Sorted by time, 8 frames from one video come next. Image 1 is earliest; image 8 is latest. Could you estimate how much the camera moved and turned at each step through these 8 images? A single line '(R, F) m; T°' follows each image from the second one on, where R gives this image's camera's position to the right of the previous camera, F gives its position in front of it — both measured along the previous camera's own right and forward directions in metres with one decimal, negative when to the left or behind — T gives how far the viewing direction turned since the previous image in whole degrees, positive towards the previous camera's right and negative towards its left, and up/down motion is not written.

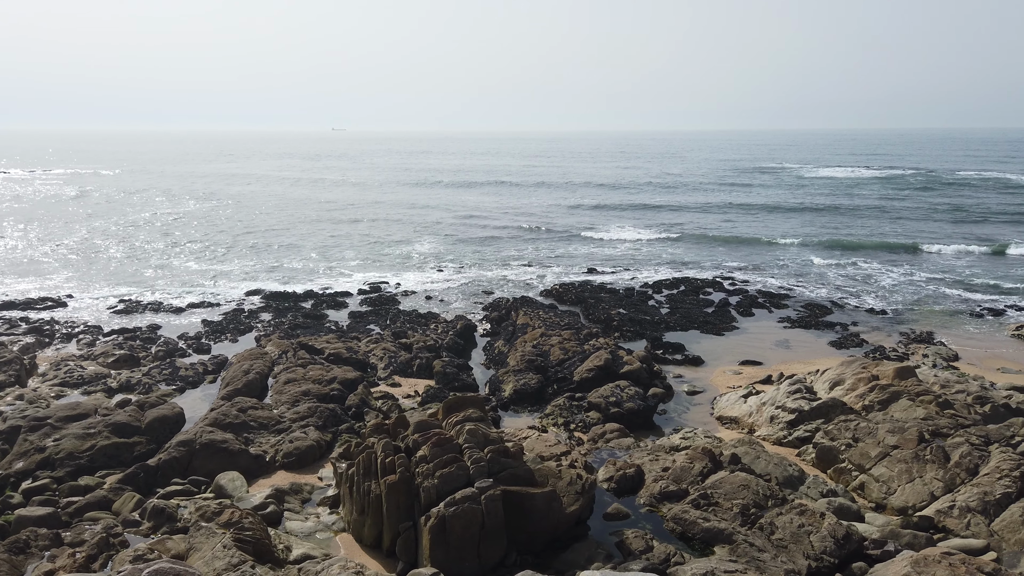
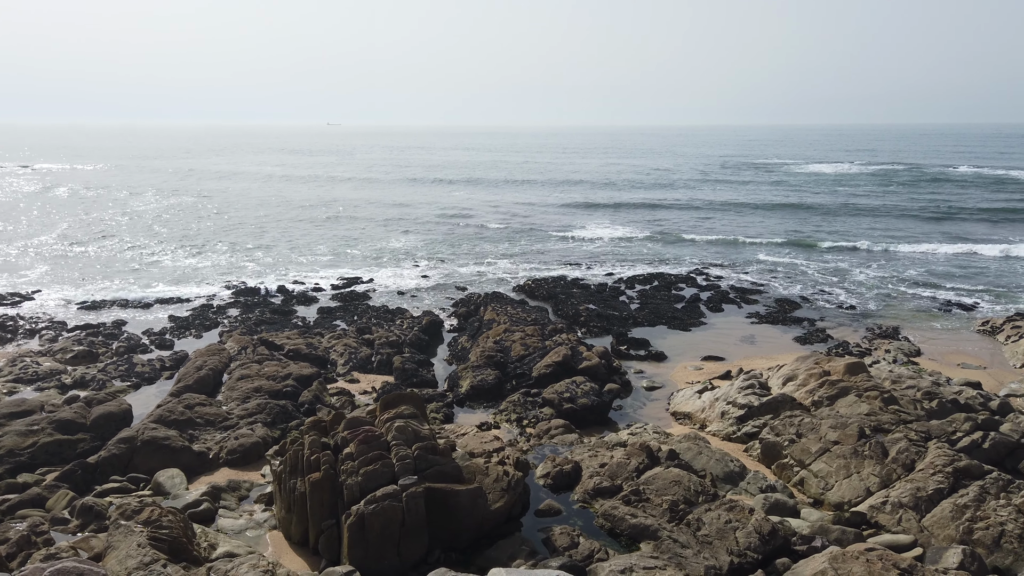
(+1.3, 0.0) m; 0°
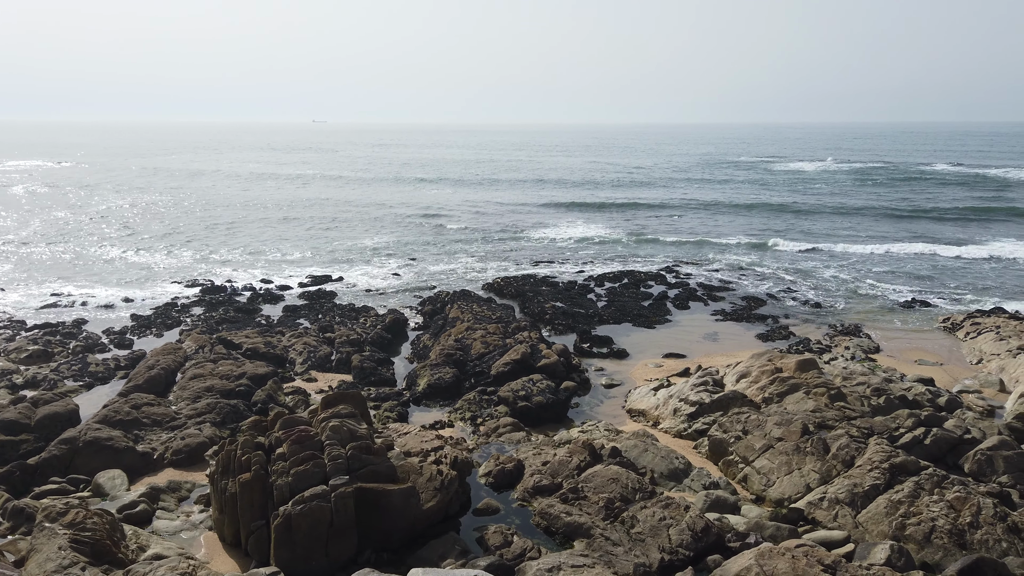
(+1.0, 0.0) m; +1°
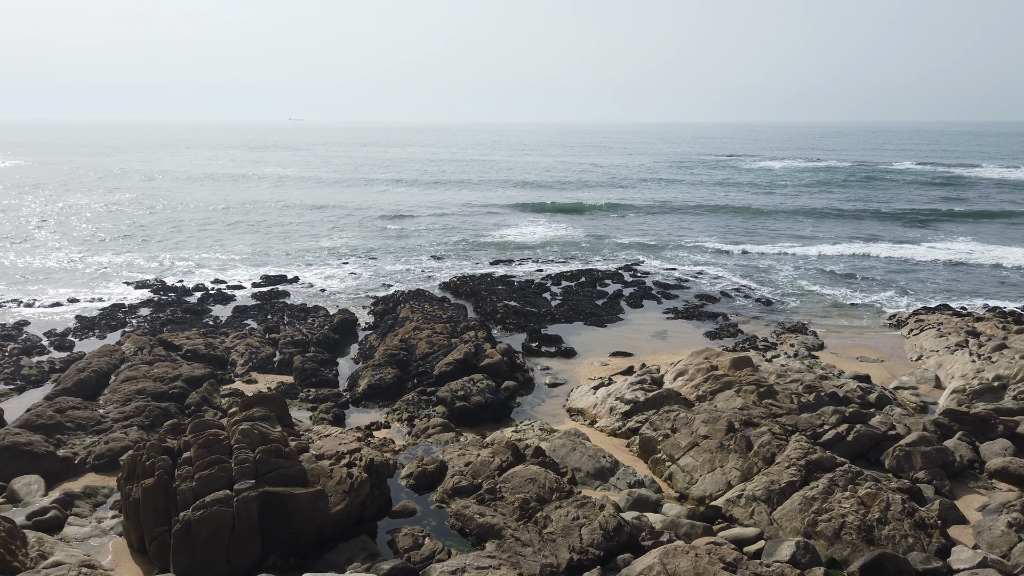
(+1.3, 0.0) m; +1°
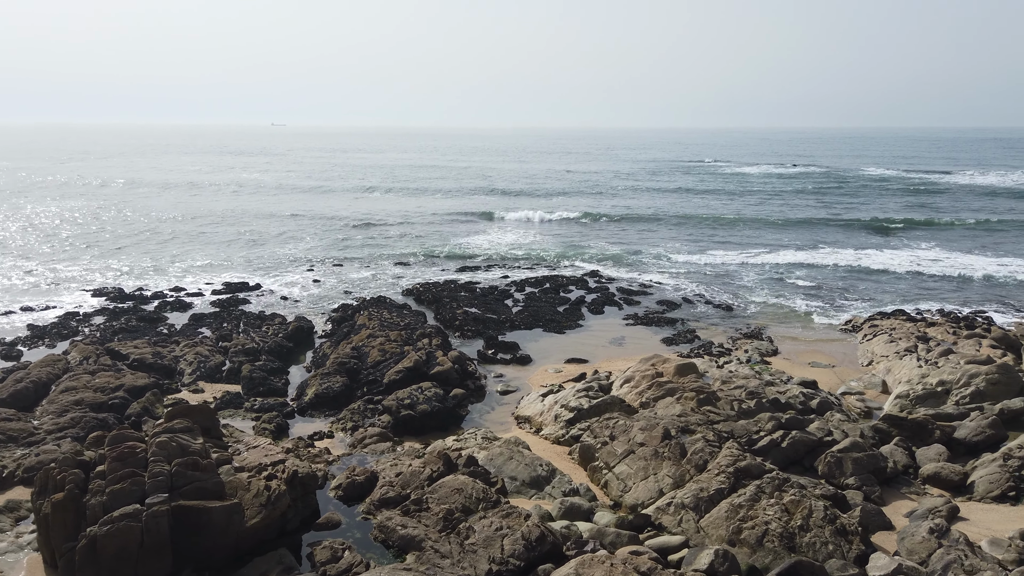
(+1.2, 0.0) m; +1°
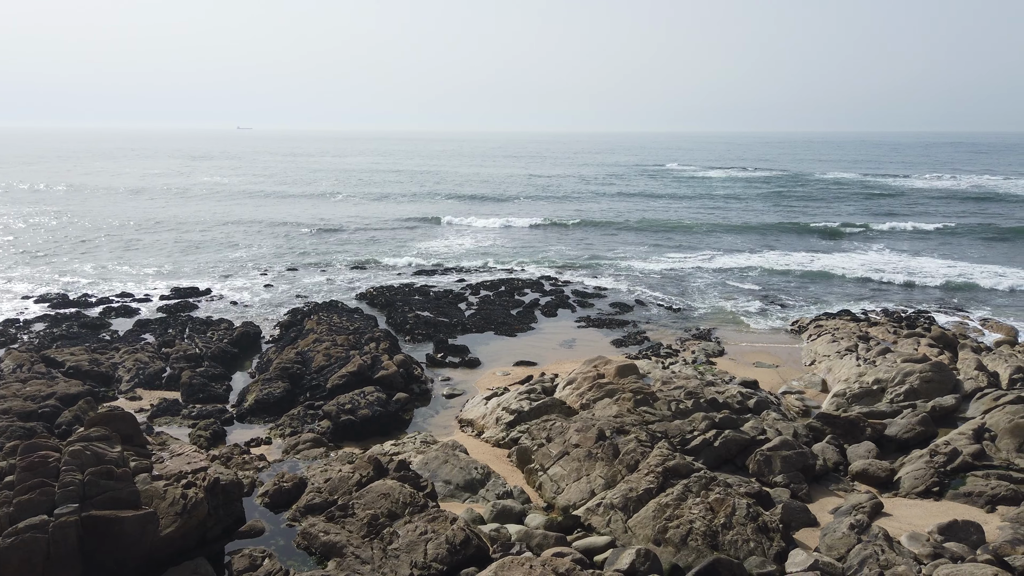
(+0.9, 0.0) m; +2°
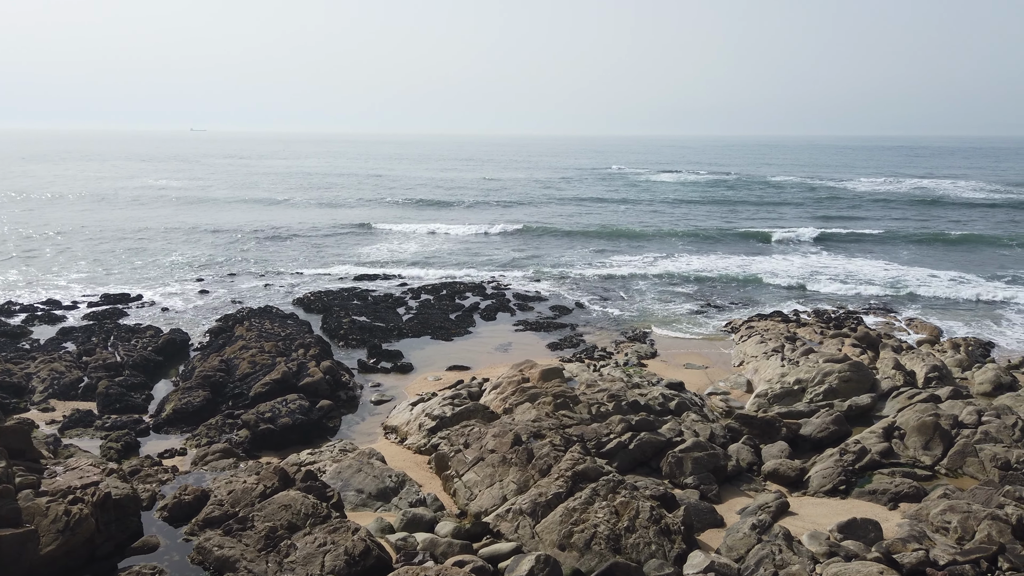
(+1.2, 0.0) m; +3°
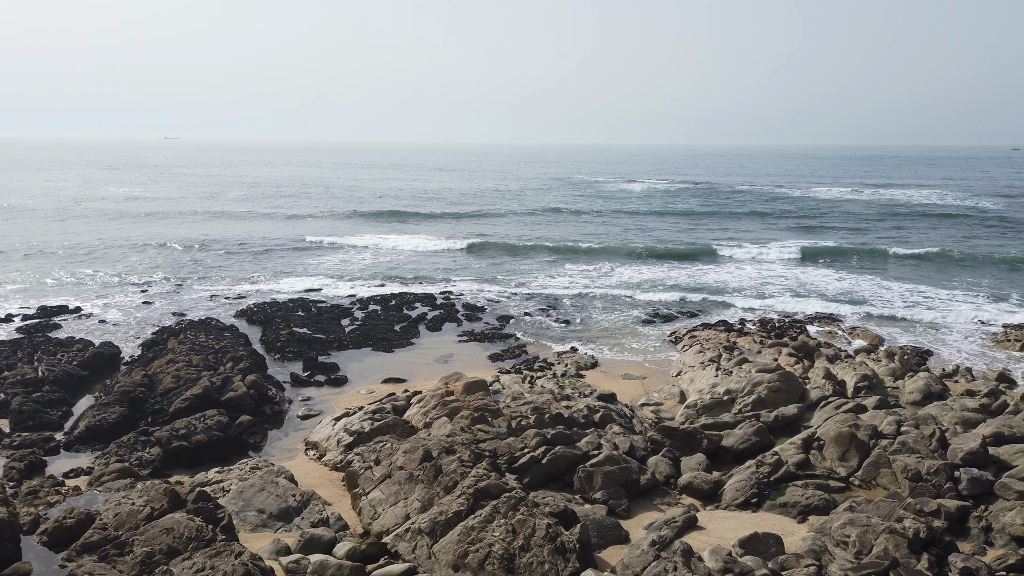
(+1.7, +0.2) m; +1°
